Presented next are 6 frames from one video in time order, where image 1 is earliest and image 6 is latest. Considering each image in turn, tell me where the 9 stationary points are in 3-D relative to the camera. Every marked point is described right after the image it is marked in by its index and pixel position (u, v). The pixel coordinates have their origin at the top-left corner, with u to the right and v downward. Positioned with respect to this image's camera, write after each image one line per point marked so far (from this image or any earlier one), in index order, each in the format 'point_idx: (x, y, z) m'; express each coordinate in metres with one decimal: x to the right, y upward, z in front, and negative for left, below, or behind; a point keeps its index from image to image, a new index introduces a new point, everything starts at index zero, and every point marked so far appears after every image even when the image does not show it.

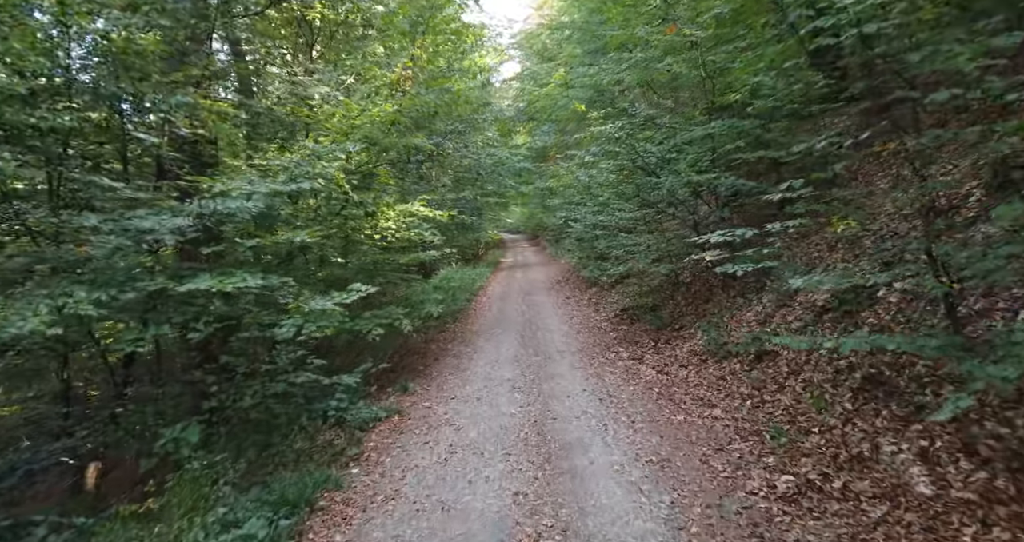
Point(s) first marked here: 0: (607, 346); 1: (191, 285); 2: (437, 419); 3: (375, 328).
0: (+2.2, -1.7, +10.9) m
1: (-3.5, -0.2, +5.2) m
2: (-1.2, -2.4, +7.6) m
3: (-2.5, -1.1, +8.8) m
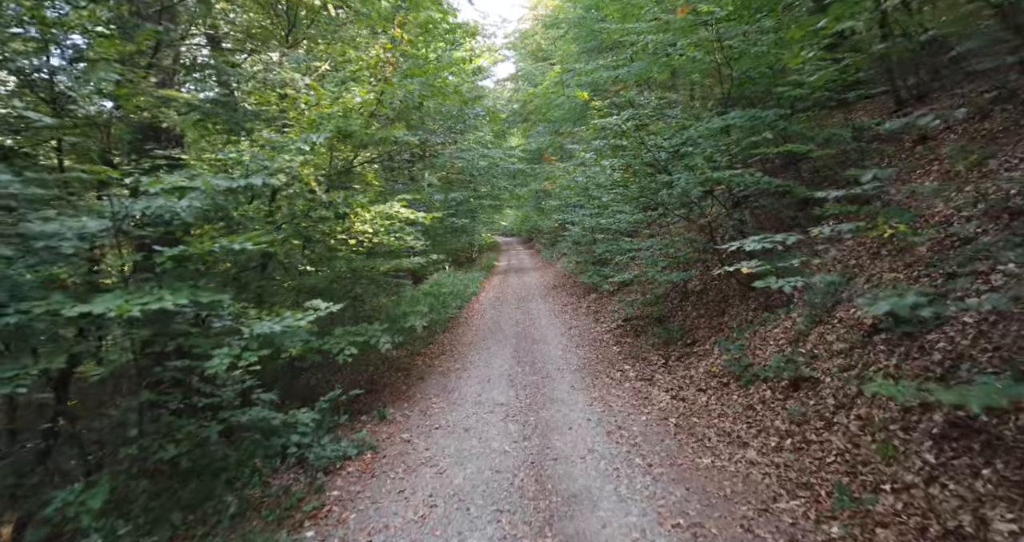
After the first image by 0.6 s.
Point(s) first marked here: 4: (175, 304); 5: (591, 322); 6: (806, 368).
0: (+2.0, -1.9, +9.8) m
1: (-3.6, -0.3, +4.1) m
2: (-1.3, -2.5, +6.5) m
3: (-2.6, -1.2, +7.7) m
4: (-3.0, -0.3, +4.4) m
5: (+2.4, -1.6, +14.6) m
6: (+3.8, -1.2, +6.1) m
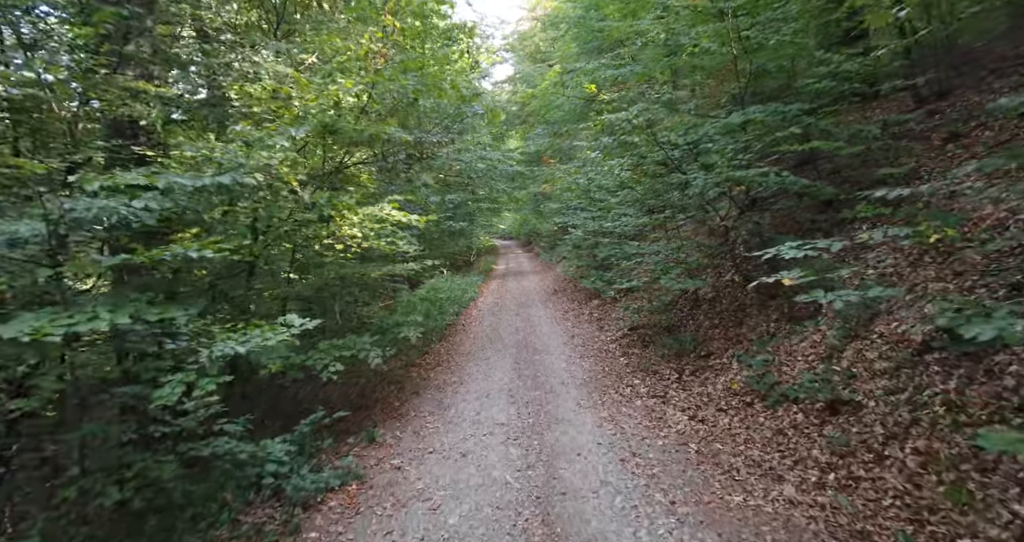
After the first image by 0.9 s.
0: (+2.0, -2.0, +9.1) m
1: (-3.5, -0.4, +3.4) m
2: (-1.2, -2.6, +5.8) m
3: (-2.6, -1.4, +7.0) m
4: (-3.0, -0.4, +3.7) m
5: (+2.4, -1.7, +13.9) m
6: (+3.8, -1.4, +5.5) m
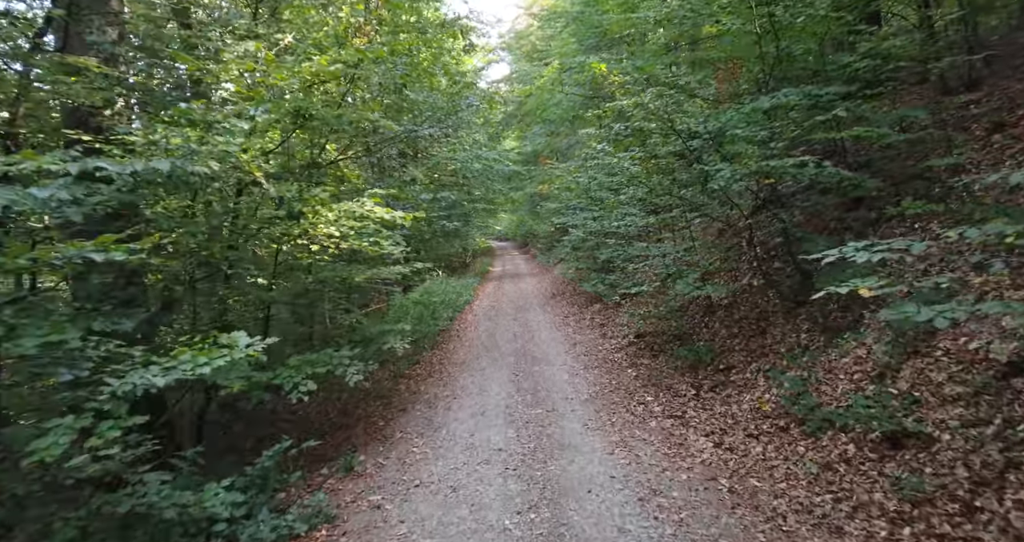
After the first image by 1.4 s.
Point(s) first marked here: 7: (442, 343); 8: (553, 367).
0: (+2.0, -2.1, +8.2) m
1: (-3.5, -0.4, +2.5) m
2: (-1.3, -2.7, +4.9) m
3: (-2.6, -1.4, +6.1) m
4: (-3.0, -0.4, +2.8) m
5: (+2.3, -1.8, +13.0) m
6: (+3.8, -1.4, +4.6) m
7: (-2.3, -2.3, +15.6) m
8: (+0.9, -2.1, +10.6) m
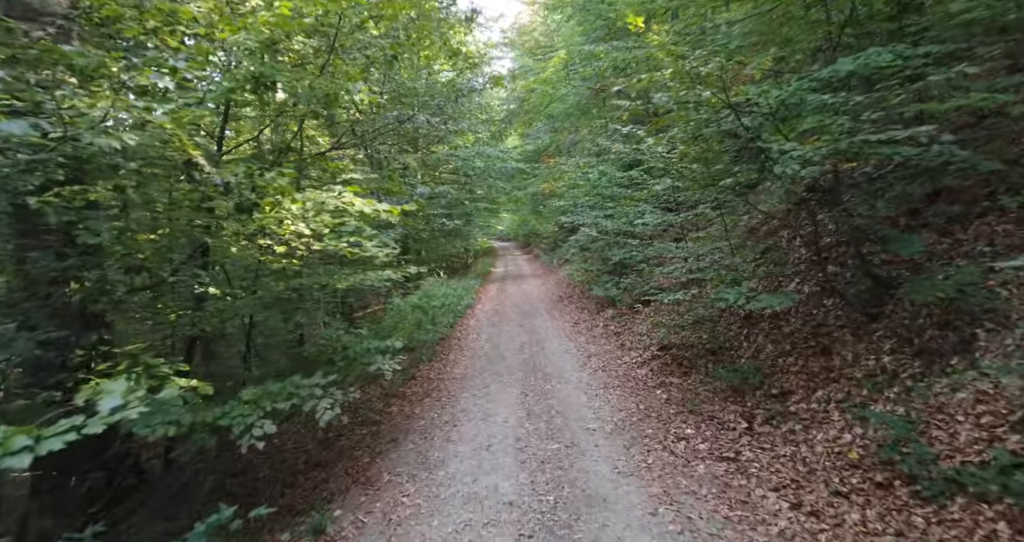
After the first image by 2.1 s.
0: (+2.2, -2.2, +6.9) m
1: (-3.4, -0.5, +1.1) m
2: (-1.1, -2.8, +3.5) m
3: (-2.5, -1.5, +4.7) m
4: (-2.8, -0.5, +1.4) m
5: (+2.5, -1.9, +11.7) m
6: (+3.9, -1.5, +3.2) m
7: (-2.1, -2.4, +14.3) m
8: (+1.1, -2.2, +9.2) m
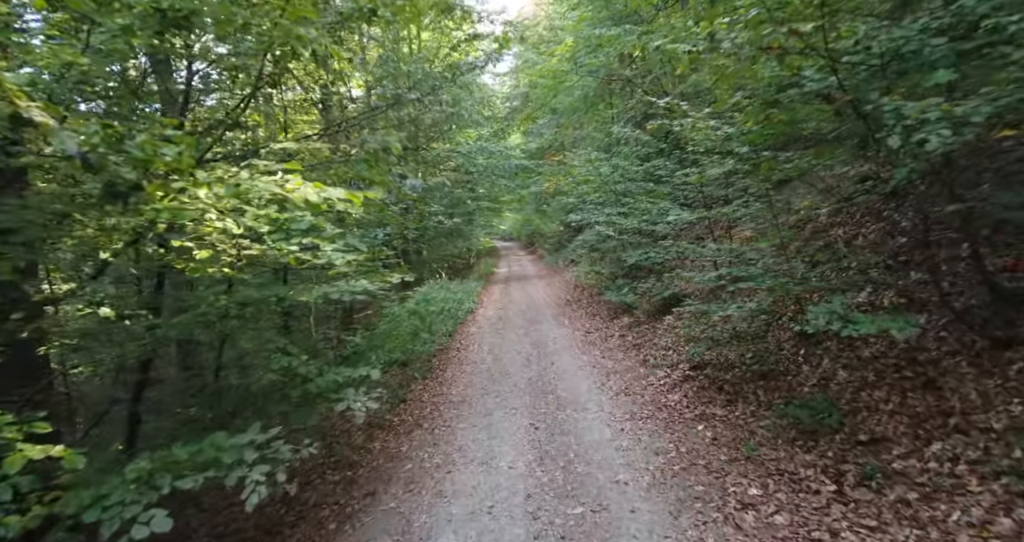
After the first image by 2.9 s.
0: (+2.3, -2.3, +5.3) m
1: (-3.3, -0.6, -0.4) m
2: (-1.0, -2.9, +2.0) m
3: (-2.4, -1.6, +3.2) m
4: (-2.8, -0.6, -0.1) m
5: (+2.6, -2.0, +10.1) m
6: (+4.0, -1.6, +1.7) m
7: (-1.9, -2.5, +12.8) m
8: (+1.2, -2.3, +7.6) m
